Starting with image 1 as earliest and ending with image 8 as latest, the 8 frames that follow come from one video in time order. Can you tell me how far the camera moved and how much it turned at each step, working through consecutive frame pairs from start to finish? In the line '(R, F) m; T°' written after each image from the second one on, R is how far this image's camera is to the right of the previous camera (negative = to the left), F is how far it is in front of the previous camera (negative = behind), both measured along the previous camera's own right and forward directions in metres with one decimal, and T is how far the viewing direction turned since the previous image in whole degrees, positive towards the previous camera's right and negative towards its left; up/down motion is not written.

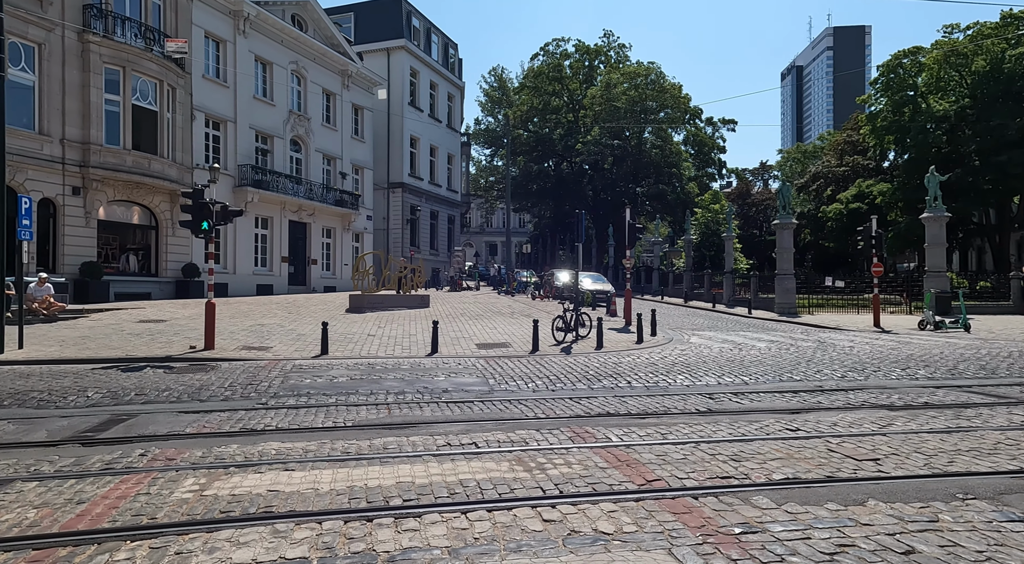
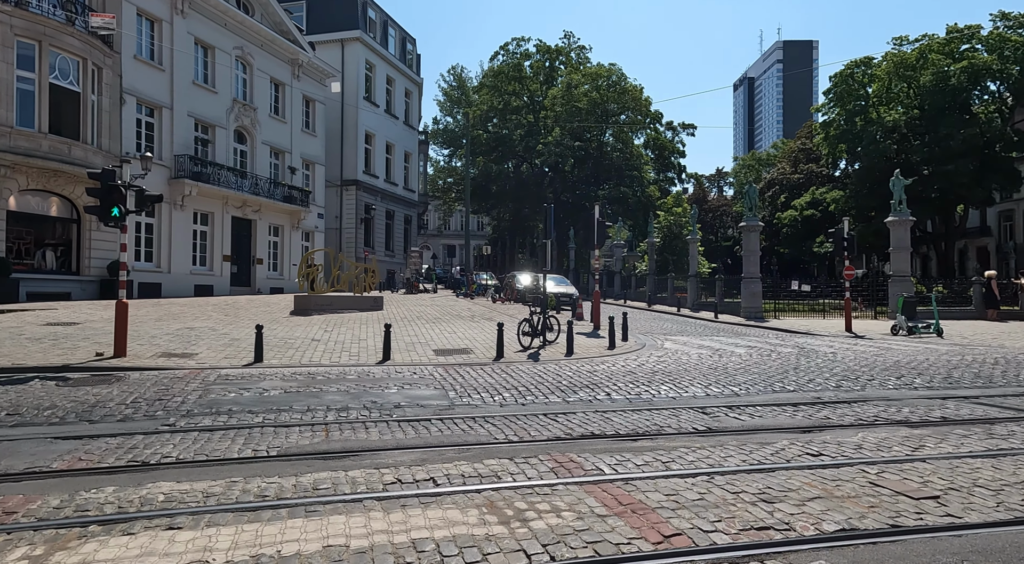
(-0.1, +1.4) m; +4°
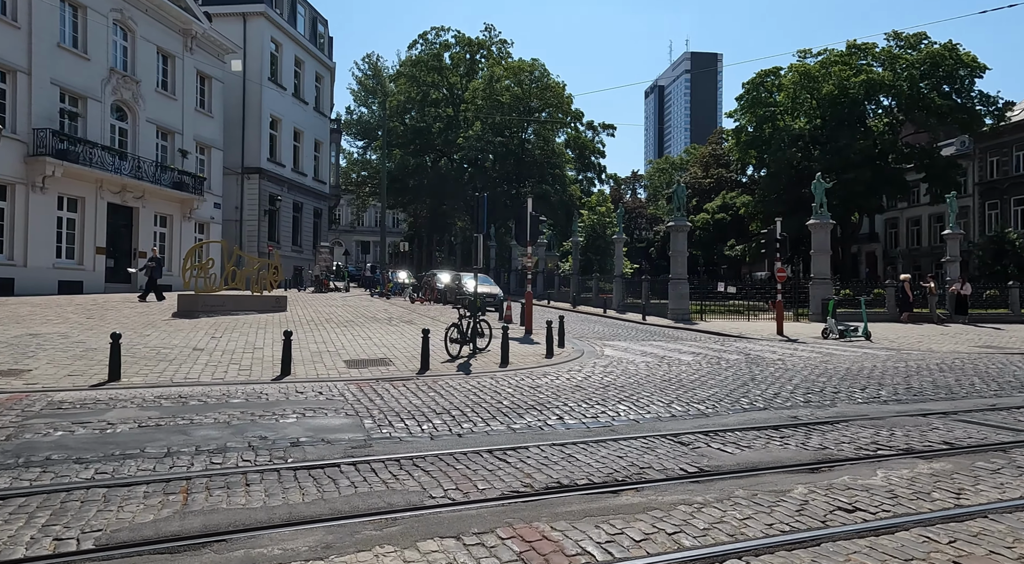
(-0.2, +1.7) m; +8°
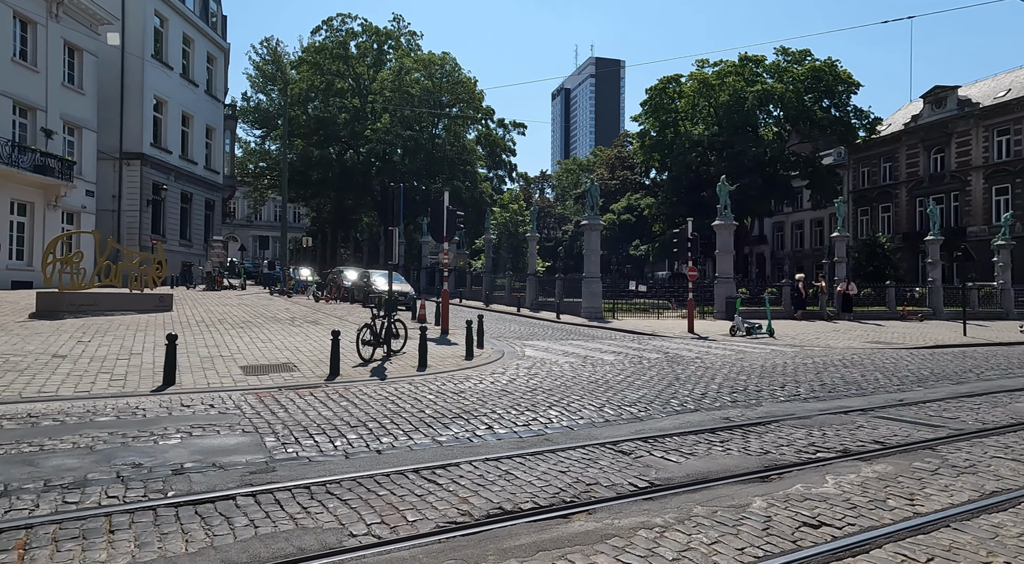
(-0.2, +0.7) m; +8°
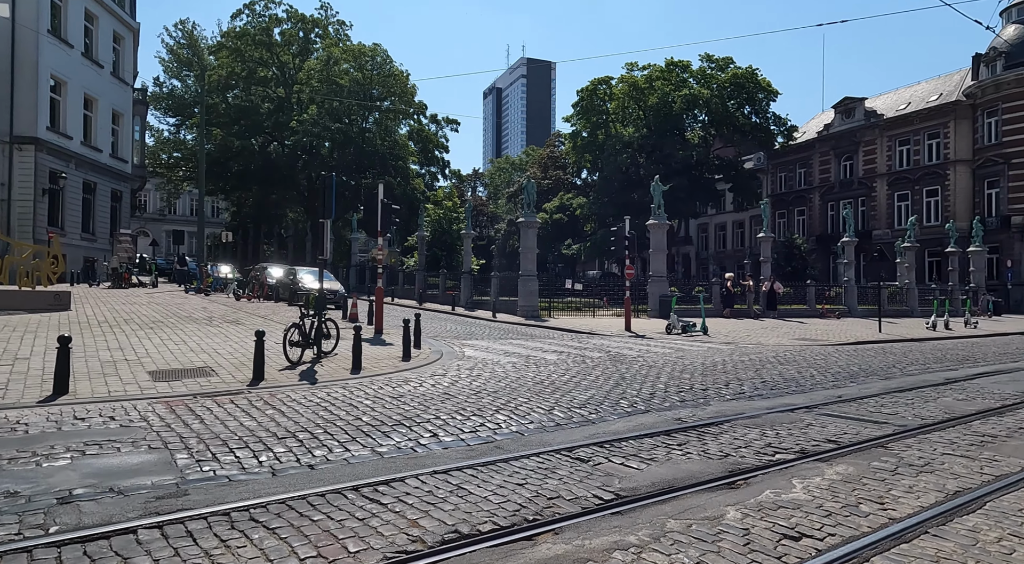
(-0.2, +0.5) m; +6°
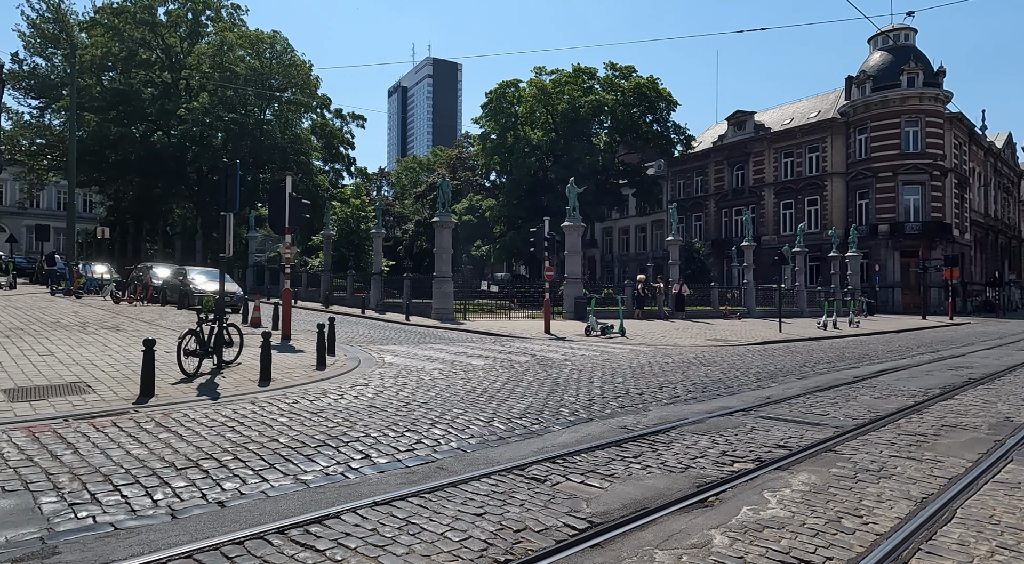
(-0.3, +0.7) m; +8°
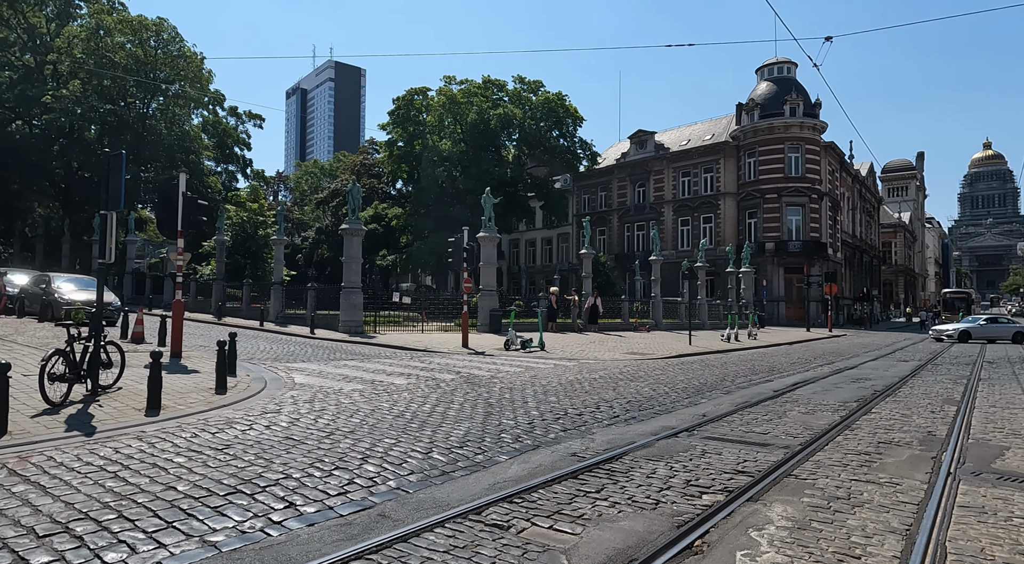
(-0.4, +0.7) m; +9°
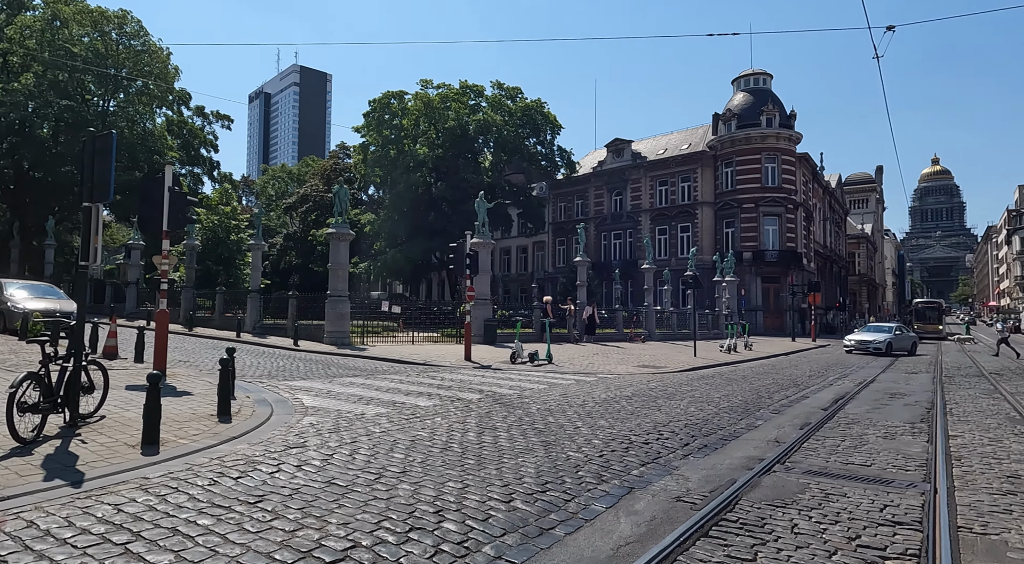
(-1.2, +1.3) m; +3°
